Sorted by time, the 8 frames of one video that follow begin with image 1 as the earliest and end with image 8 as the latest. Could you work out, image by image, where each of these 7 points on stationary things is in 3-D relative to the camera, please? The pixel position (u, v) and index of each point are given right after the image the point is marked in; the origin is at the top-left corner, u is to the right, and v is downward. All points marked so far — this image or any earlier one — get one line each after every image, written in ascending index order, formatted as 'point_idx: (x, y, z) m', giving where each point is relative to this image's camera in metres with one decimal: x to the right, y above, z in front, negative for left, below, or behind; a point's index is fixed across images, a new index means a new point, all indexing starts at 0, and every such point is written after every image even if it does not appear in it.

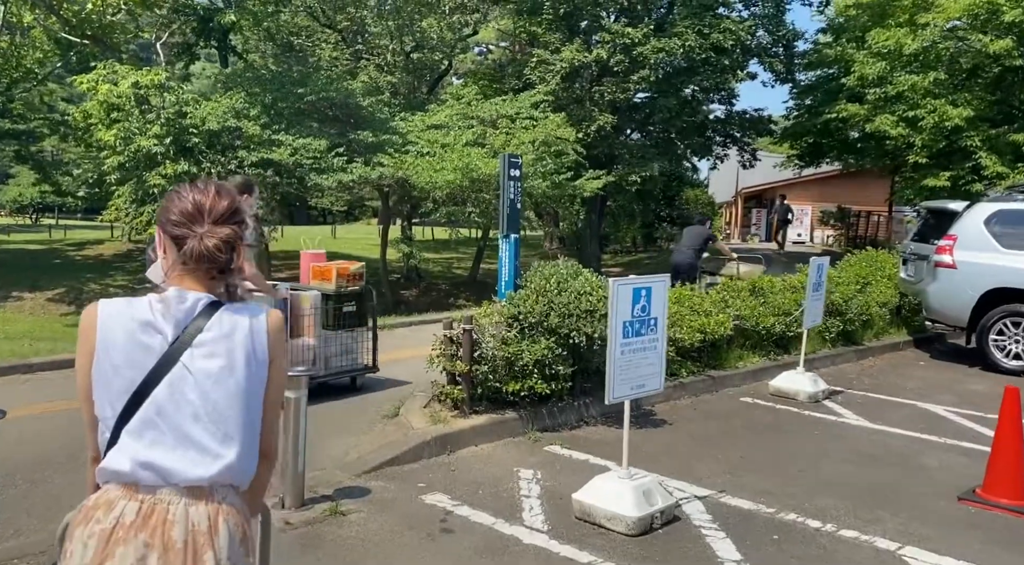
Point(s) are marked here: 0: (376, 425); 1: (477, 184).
0: (-1.0, -1.1, +6.1) m
1: (-0.7, +2.0, +16.3) m
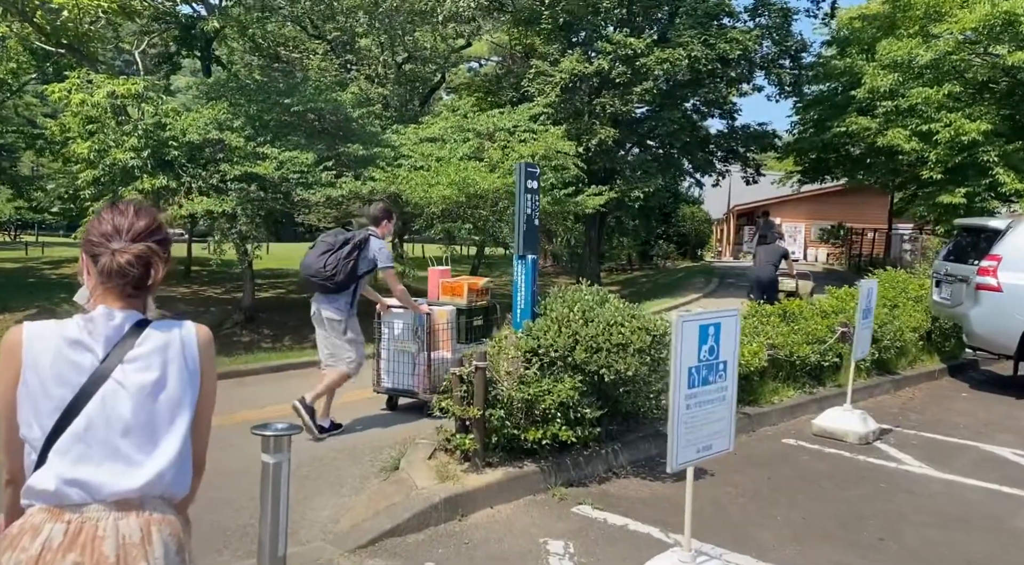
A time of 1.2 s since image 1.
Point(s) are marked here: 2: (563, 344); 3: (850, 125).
0: (-0.9, -1.3, +5.2) m
1: (-0.7, +1.6, +15.5) m
2: (+0.3, -0.4, +5.4) m
3: (+7.5, +3.5, +18.0) m
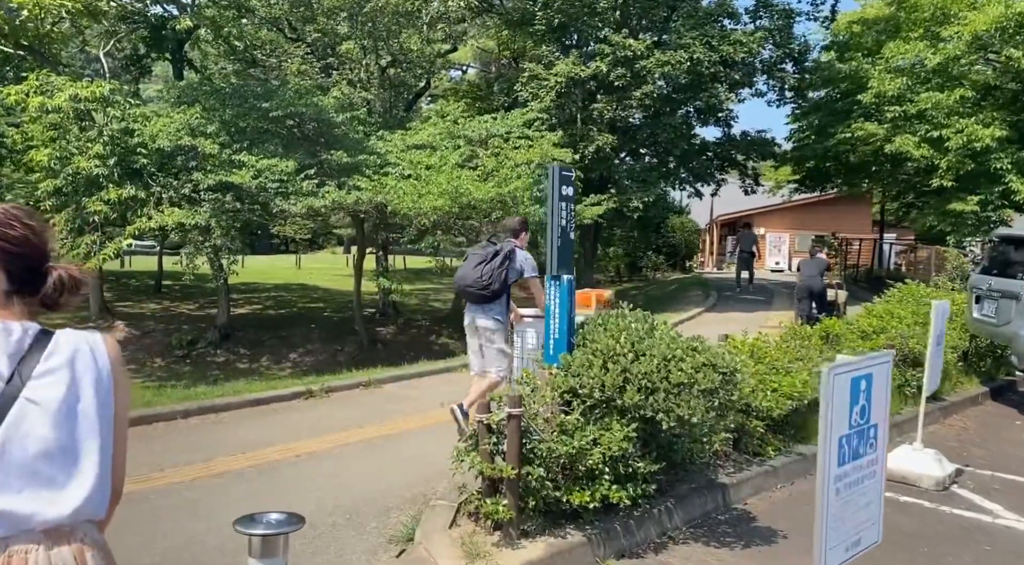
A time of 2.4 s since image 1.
0: (-0.7, -1.4, +4.2) m
1: (-0.8, +1.3, +14.5) m
2: (+0.5, -0.6, +4.4) m
3: (+7.3, +3.2, +17.3) m
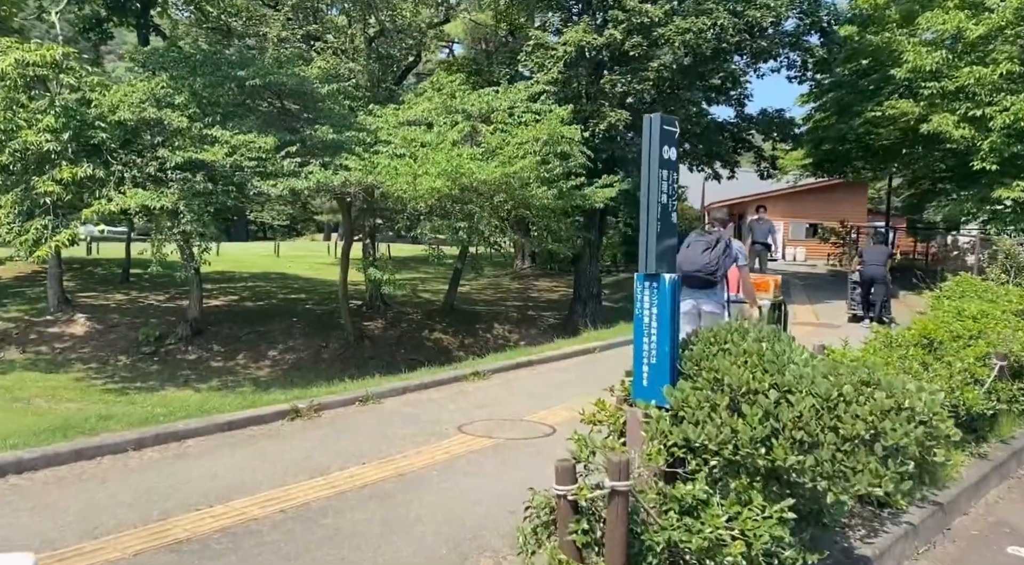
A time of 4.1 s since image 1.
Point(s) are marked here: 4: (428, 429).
0: (-0.3, -1.4, +2.8) m
1: (-0.7, +1.4, +13.0) m
2: (+0.9, -0.6, +3.0) m
3: (+7.3, +3.4, +15.9) m
4: (-0.7, -1.1, +6.3) m
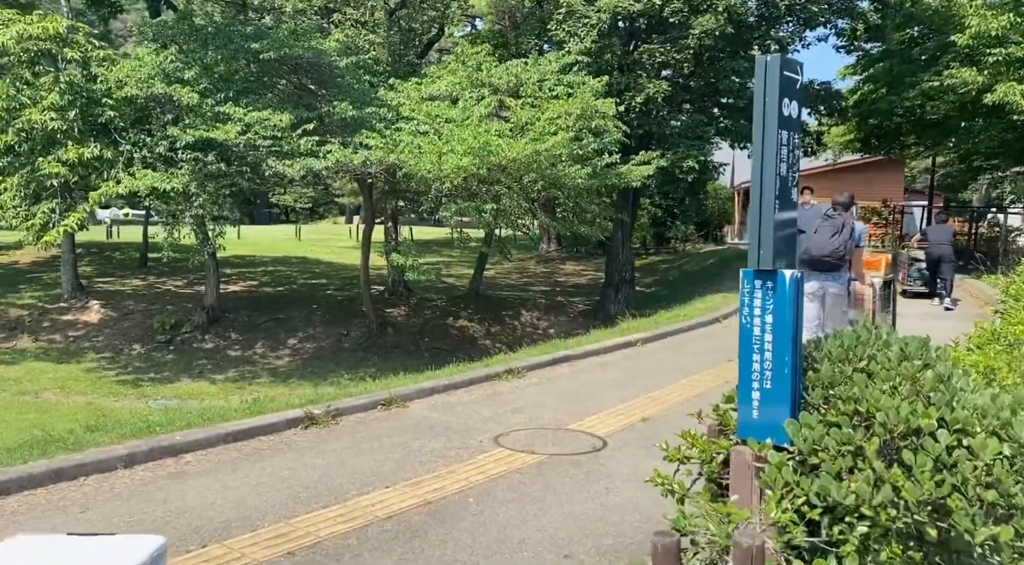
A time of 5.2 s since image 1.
0: (-0.1, -1.4, +2.0) m
1: (-0.3, +1.6, +12.2) m
2: (+1.1, -0.6, +2.2) m
3: (+7.9, +3.7, +14.8) m
4: (-0.4, -1.1, +5.5) m
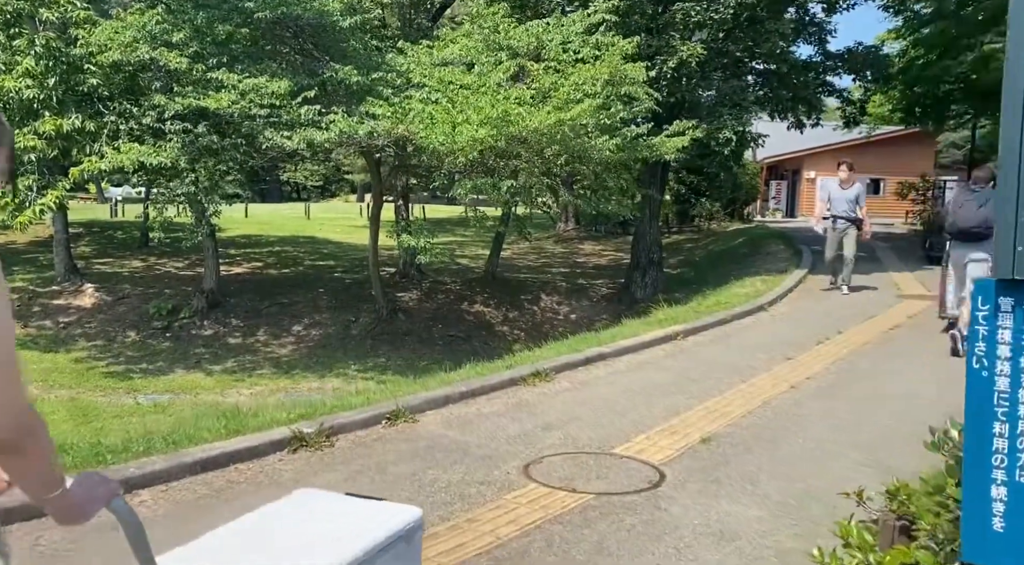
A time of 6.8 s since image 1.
0: (0.0, -1.5, +0.9) m
1: (0.0, +1.9, +11.0) m
2: (+1.2, -0.6, +1.1) m
3: (+8.2, +4.0, +13.5) m
4: (-0.2, -1.0, +4.4) m
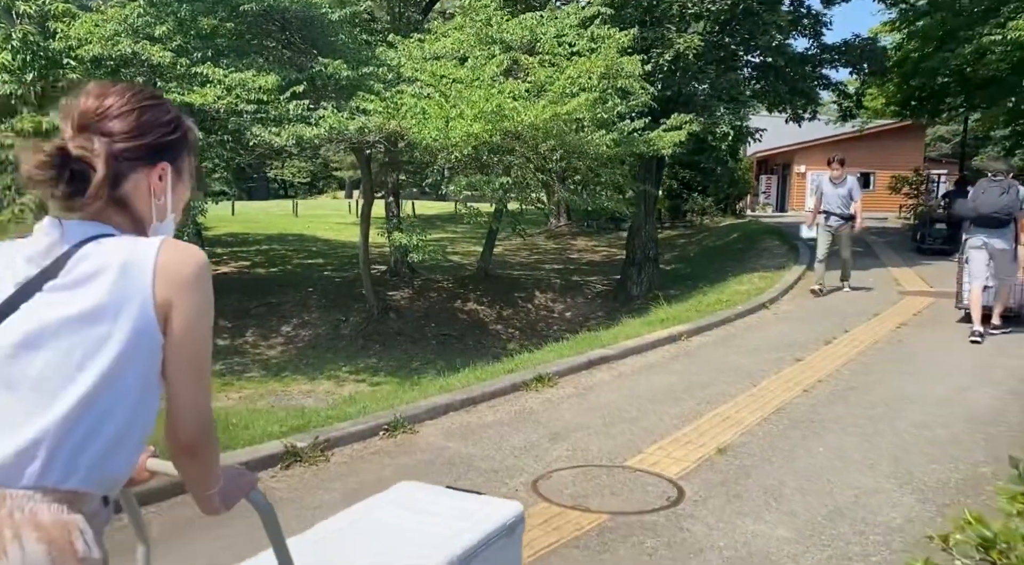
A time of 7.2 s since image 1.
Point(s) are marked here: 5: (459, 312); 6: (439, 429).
0: (+0.1, -1.5, +0.7) m
1: (0.0, +1.9, +10.8) m
2: (+1.3, -0.7, +0.8) m
3: (+8.1, +4.1, +13.3) m
4: (-0.1, -1.1, +4.1) m
5: (-0.9, -0.5, +14.3) m
6: (-0.5, -0.9, +5.2) m
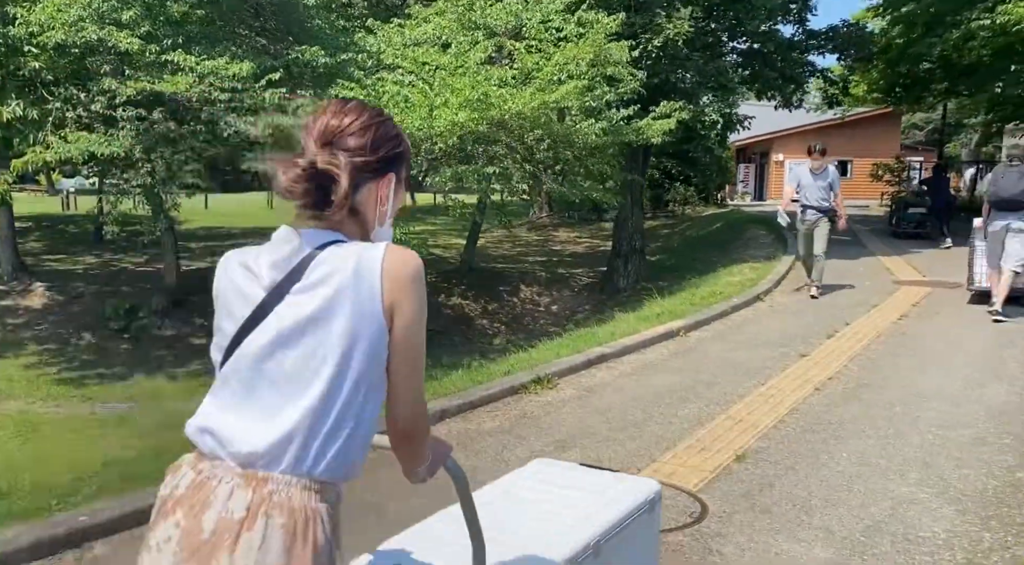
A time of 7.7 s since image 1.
0: (+0.3, -1.6, +0.3) m
1: (-0.2, +1.9, +10.4) m
2: (+1.4, -0.7, +0.5) m
3: (+7.8, +4.3, +13.2) m
4: (-0.1, -1.1, +3.8) m
5: (-1.2, -0.4, +13.9) m
6: (-0.5, -0.9, +4.8) m
